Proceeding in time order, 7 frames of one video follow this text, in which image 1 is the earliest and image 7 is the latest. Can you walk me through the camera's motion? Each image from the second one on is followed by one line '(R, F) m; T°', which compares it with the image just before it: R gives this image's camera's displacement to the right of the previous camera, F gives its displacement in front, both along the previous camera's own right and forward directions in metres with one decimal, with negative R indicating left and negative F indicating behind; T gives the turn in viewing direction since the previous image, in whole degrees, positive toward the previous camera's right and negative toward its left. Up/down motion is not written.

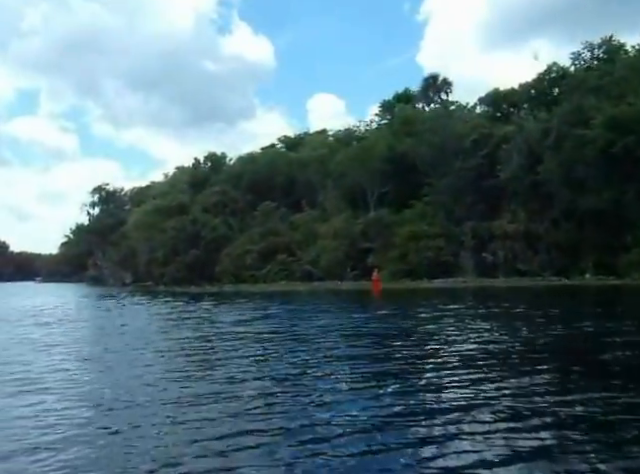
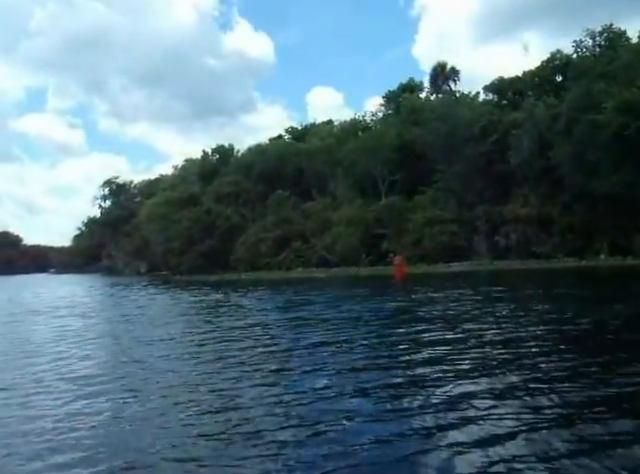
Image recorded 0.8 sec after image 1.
(-1.4, -1.3) m; 0°
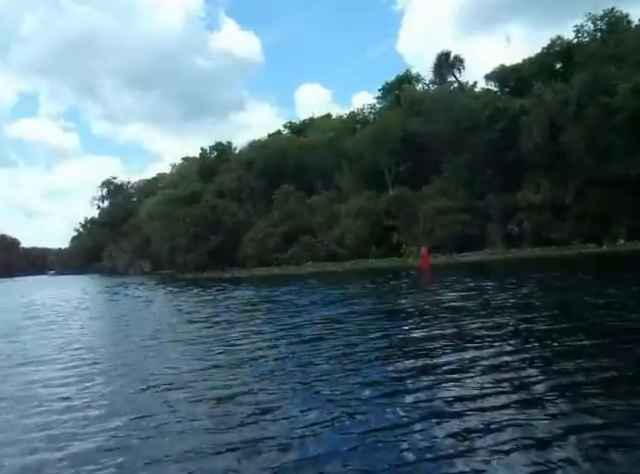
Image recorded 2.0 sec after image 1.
(-1.9, +0.5) m; +1°
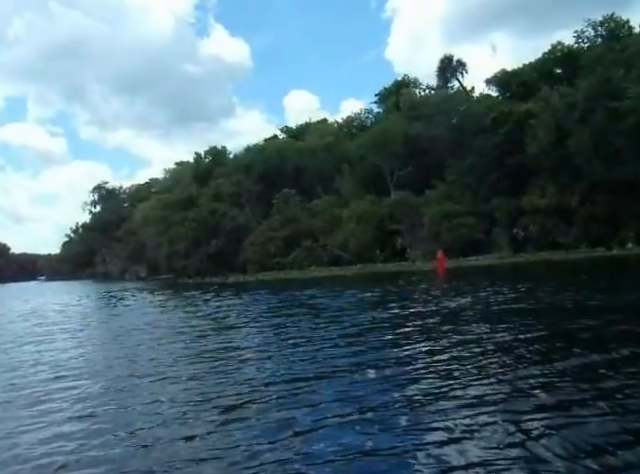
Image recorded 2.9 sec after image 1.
(-1.5, +0.7) m; +1°
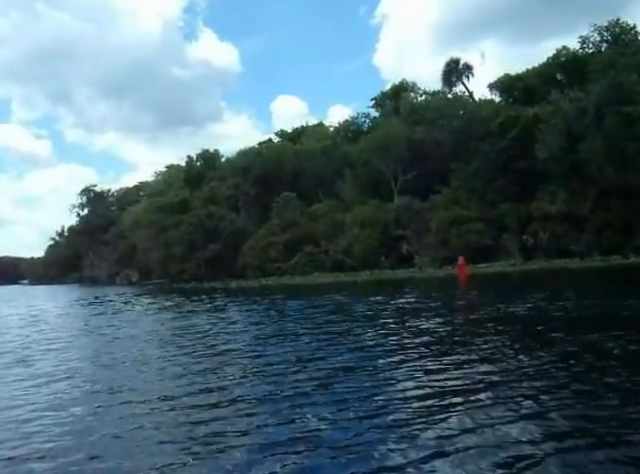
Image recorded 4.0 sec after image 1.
(-1.7, +1.6) m; +2°
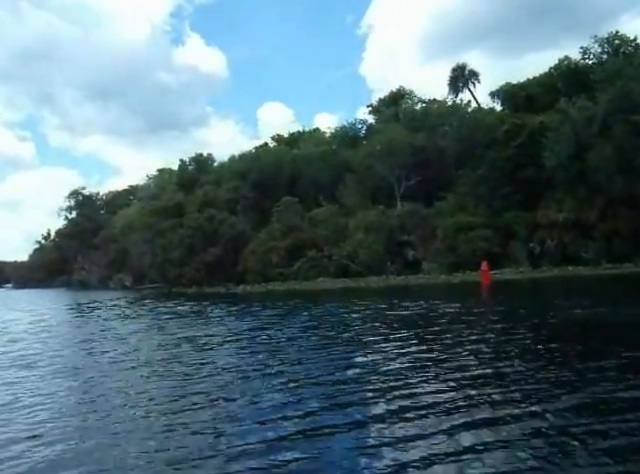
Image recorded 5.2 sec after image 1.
(-2.0, +0.7) m; +2°
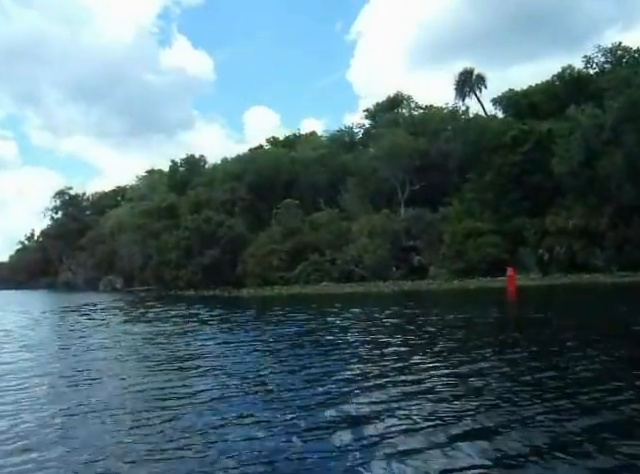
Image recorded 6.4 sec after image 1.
(-1.9, +1.3) m; +2°
